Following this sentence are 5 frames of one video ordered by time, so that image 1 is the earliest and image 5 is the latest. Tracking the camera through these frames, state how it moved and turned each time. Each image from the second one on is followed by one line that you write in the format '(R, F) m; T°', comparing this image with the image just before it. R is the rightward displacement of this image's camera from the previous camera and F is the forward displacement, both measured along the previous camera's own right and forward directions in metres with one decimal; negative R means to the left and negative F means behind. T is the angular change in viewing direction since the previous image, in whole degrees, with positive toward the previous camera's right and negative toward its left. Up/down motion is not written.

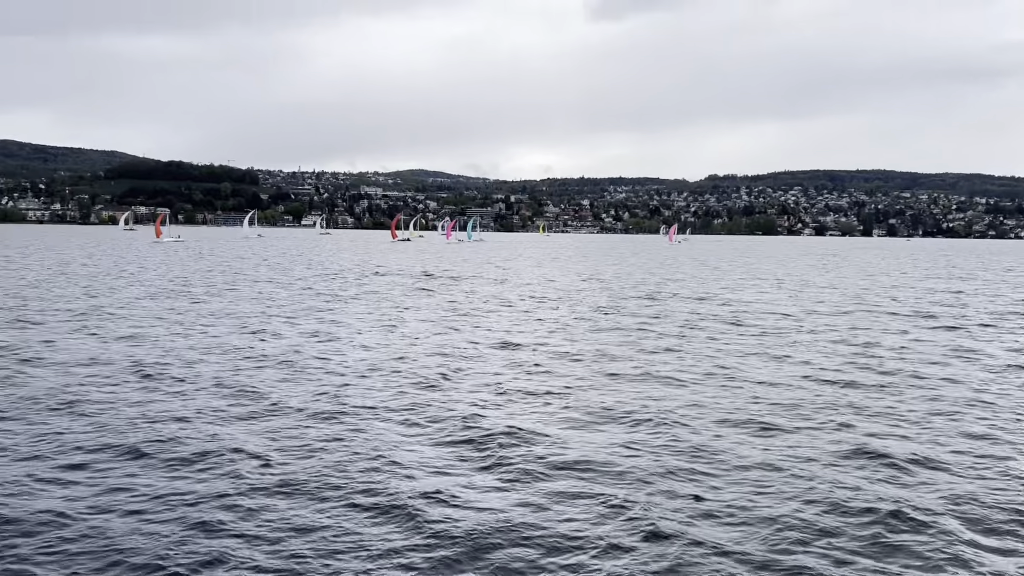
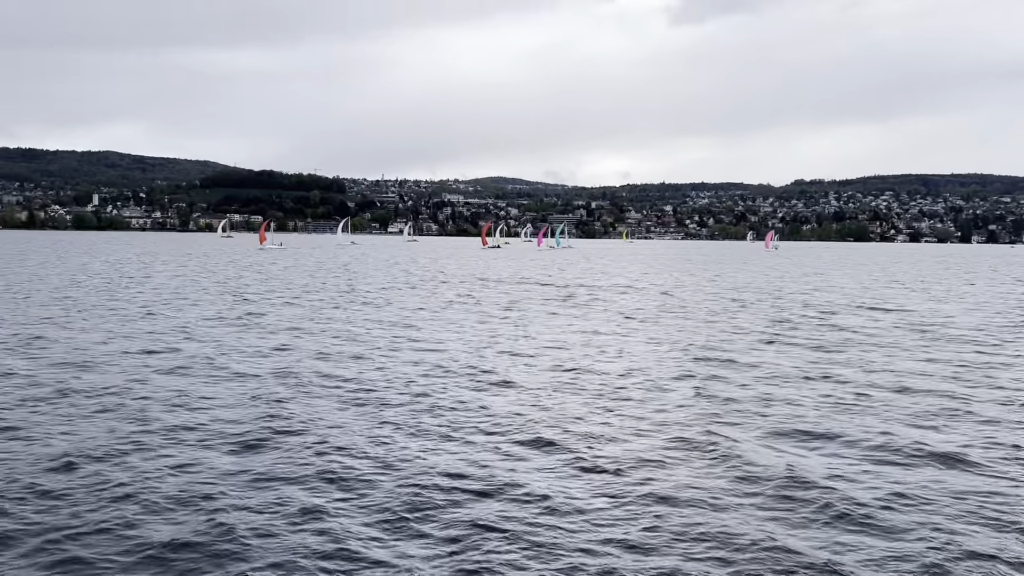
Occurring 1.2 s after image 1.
(-3.1, +0.2) m; -5°
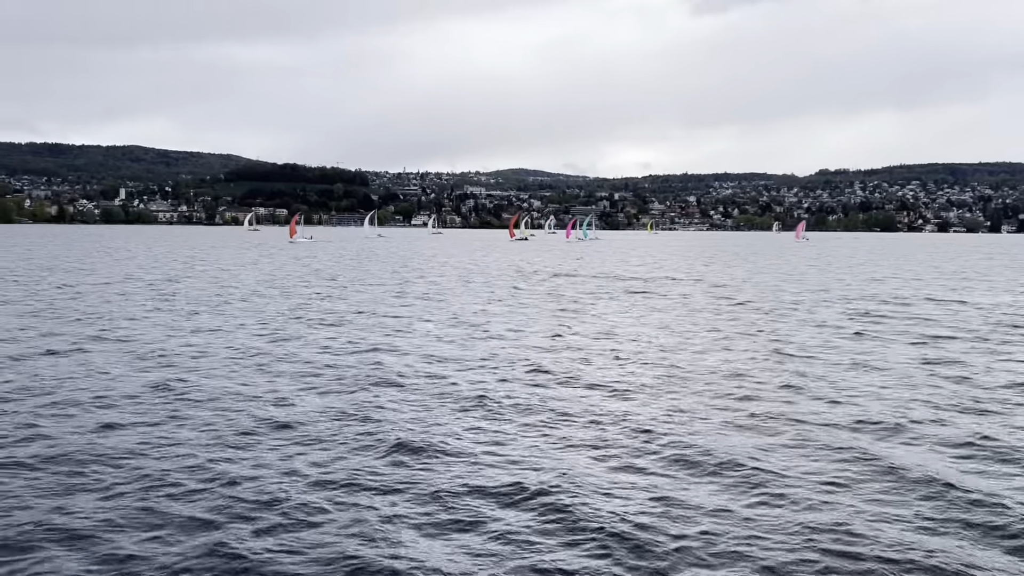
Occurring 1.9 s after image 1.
(-1.8, +0.3) m; -1°
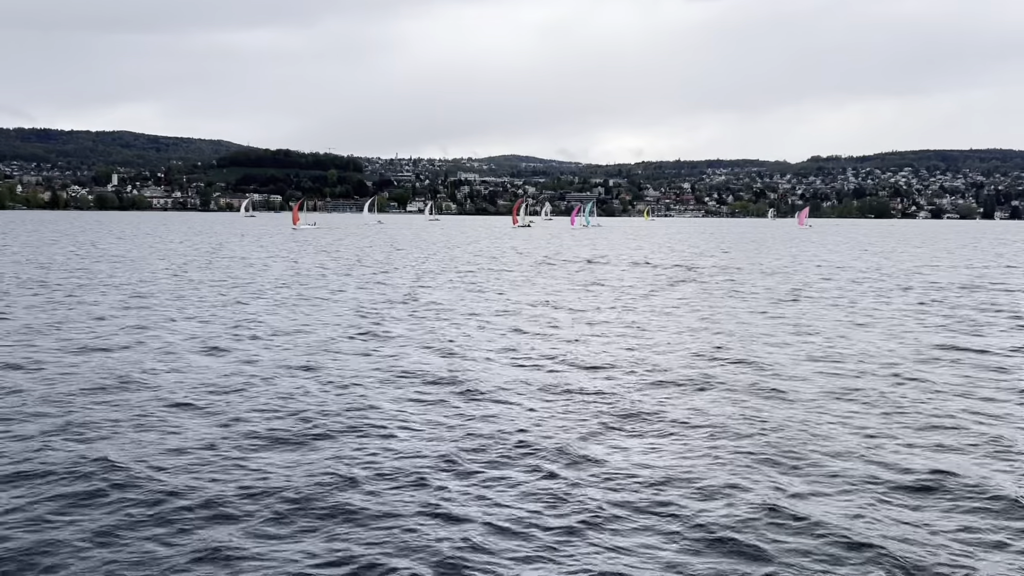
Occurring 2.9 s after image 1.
(-2.9, +0.5) m; +1°
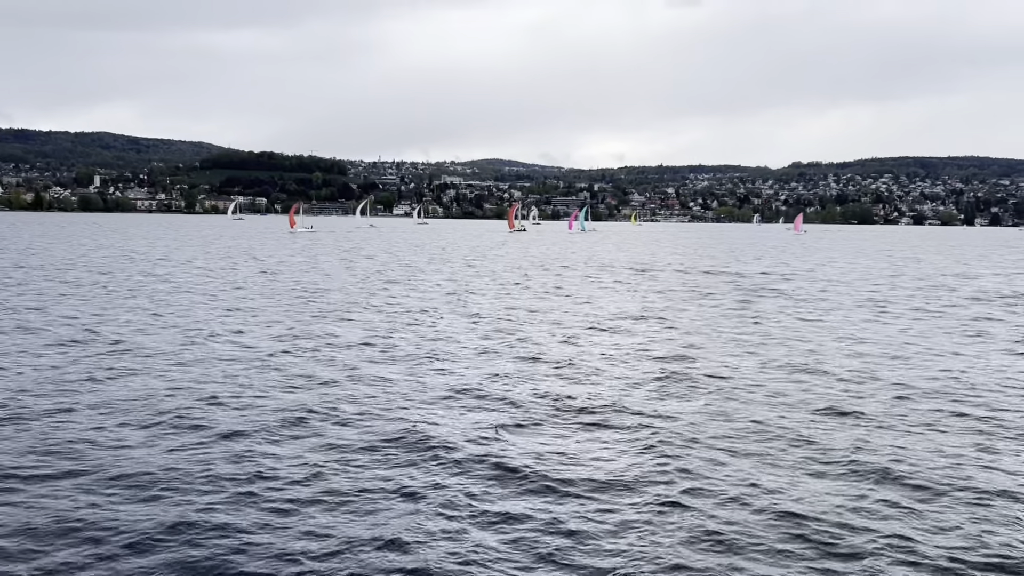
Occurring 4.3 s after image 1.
(-3.8, +0.5) m; +1°
